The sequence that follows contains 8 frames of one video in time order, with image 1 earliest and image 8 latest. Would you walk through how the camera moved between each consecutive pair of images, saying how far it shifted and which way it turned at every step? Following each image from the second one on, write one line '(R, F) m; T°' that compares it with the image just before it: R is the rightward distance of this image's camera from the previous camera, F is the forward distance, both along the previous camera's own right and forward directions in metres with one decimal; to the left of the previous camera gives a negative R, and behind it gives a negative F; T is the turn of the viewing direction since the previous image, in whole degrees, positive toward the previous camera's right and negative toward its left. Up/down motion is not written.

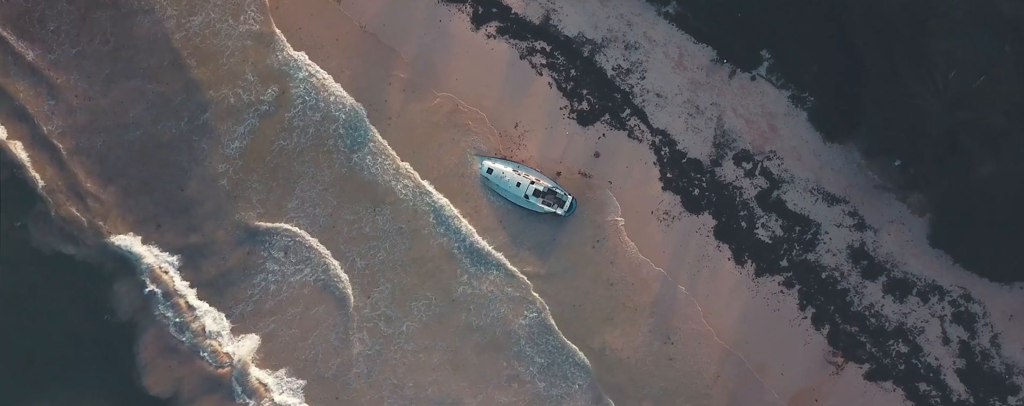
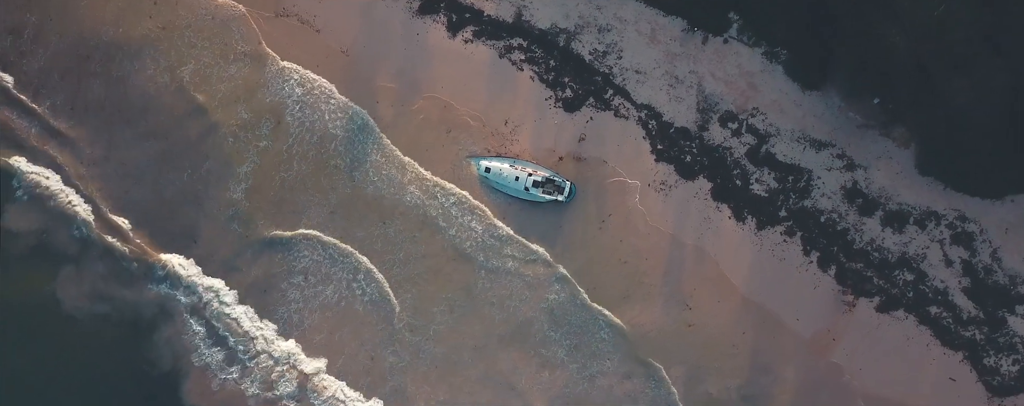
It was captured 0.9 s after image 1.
(+1.1, -1.3) m; -2°
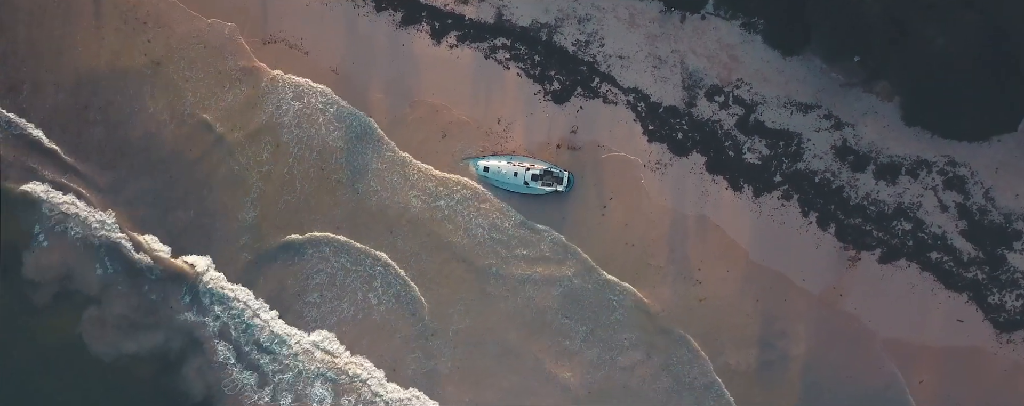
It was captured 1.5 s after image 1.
(0.0, -0.7) m; 0°
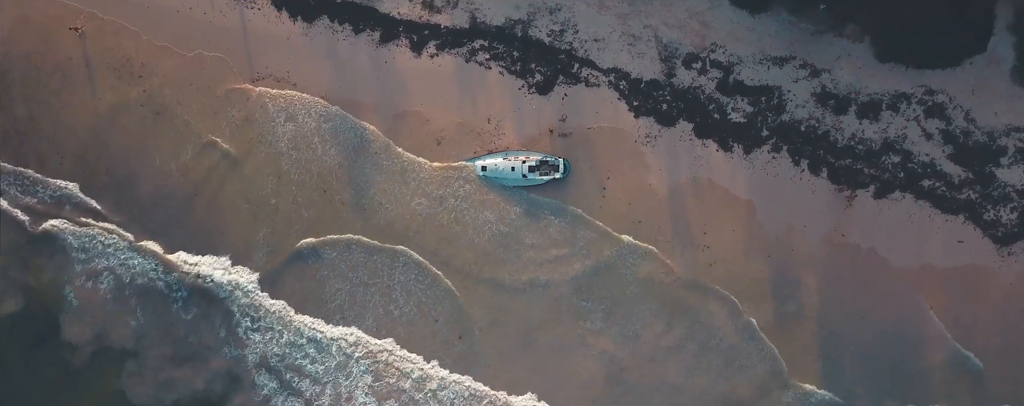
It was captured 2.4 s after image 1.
(+0.1, -0.9) m; 0°
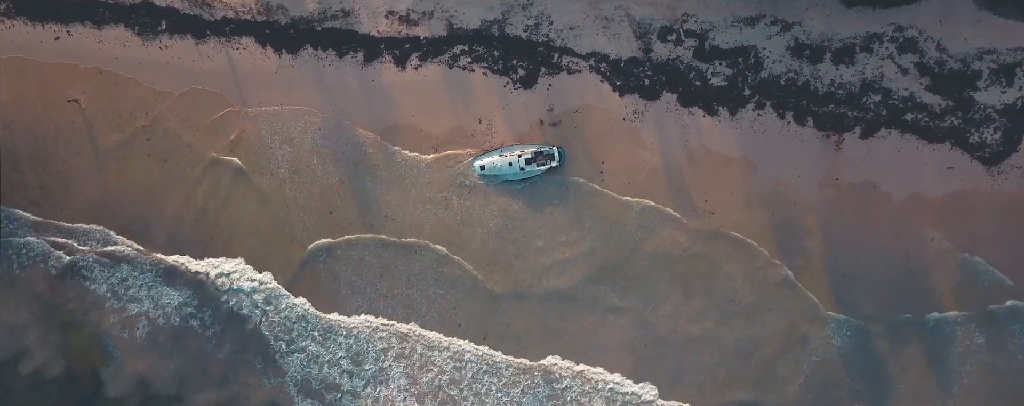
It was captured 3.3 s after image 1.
(+0.1, -1.0) m; 0°
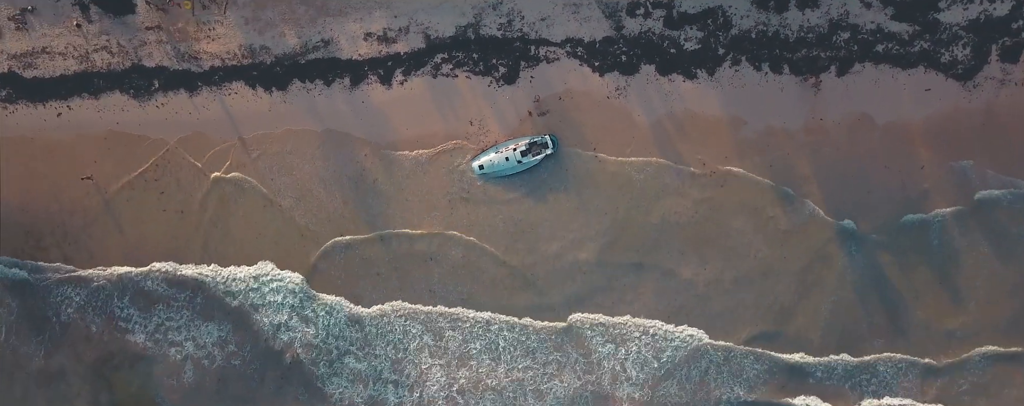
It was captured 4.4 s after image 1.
(+0.1, -1.1) m; 0°
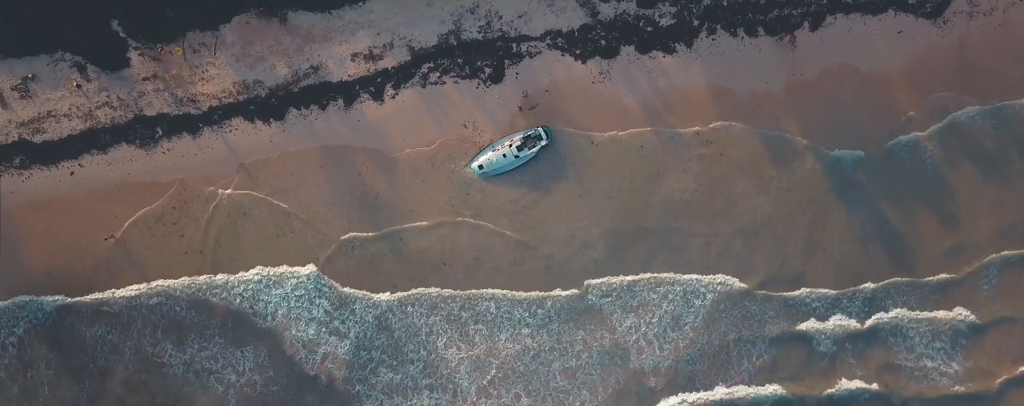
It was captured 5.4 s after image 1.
(0.0, -1.0) m; 0°
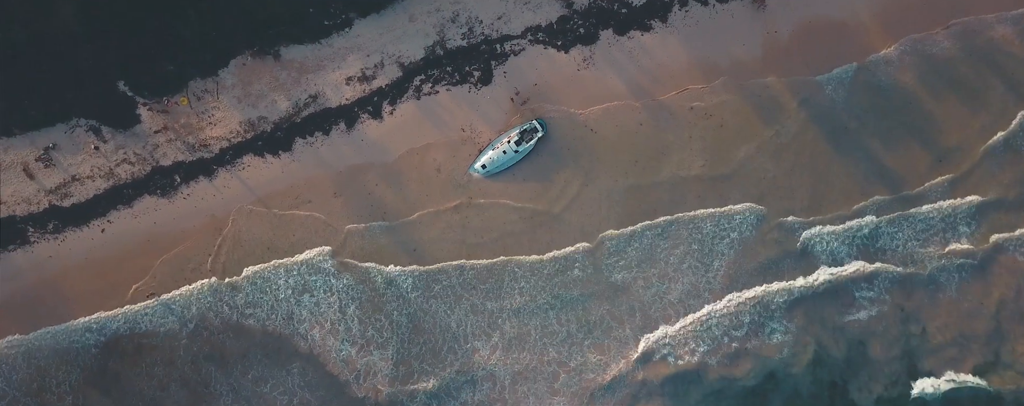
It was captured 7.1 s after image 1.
(0.0, -1.4) m; -1°
